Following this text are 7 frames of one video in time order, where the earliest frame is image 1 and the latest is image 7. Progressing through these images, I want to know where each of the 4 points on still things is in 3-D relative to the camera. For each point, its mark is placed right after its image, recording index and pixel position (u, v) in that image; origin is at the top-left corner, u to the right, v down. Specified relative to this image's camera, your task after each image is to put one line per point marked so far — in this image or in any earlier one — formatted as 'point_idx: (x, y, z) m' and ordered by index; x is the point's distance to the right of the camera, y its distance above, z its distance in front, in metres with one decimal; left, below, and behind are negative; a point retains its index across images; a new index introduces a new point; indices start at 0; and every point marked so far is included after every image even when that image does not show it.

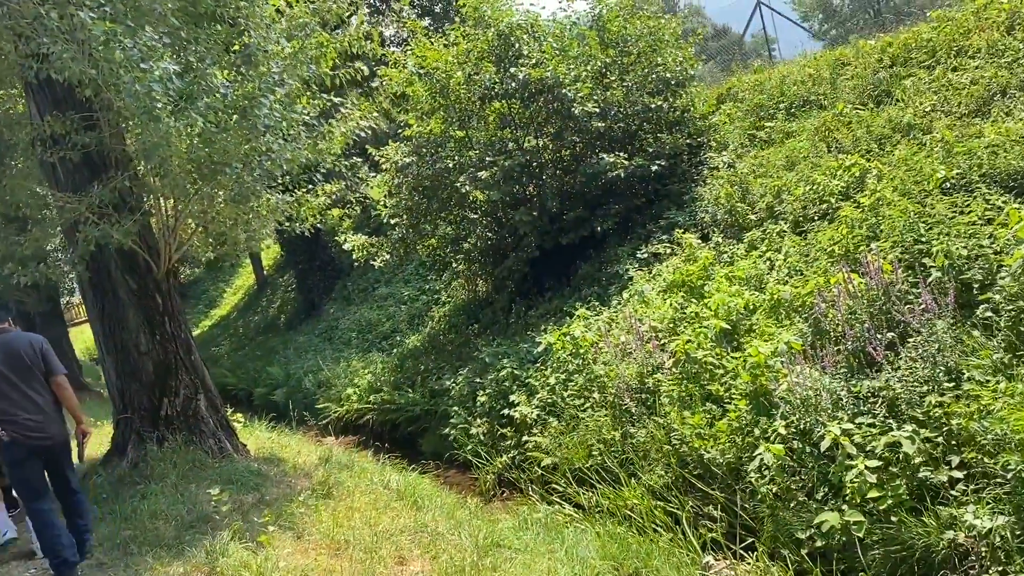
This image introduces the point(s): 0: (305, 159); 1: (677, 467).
0: (-1.8, +1.1, +7.5) m
1: (+1.1, -1.2, +5.8) m
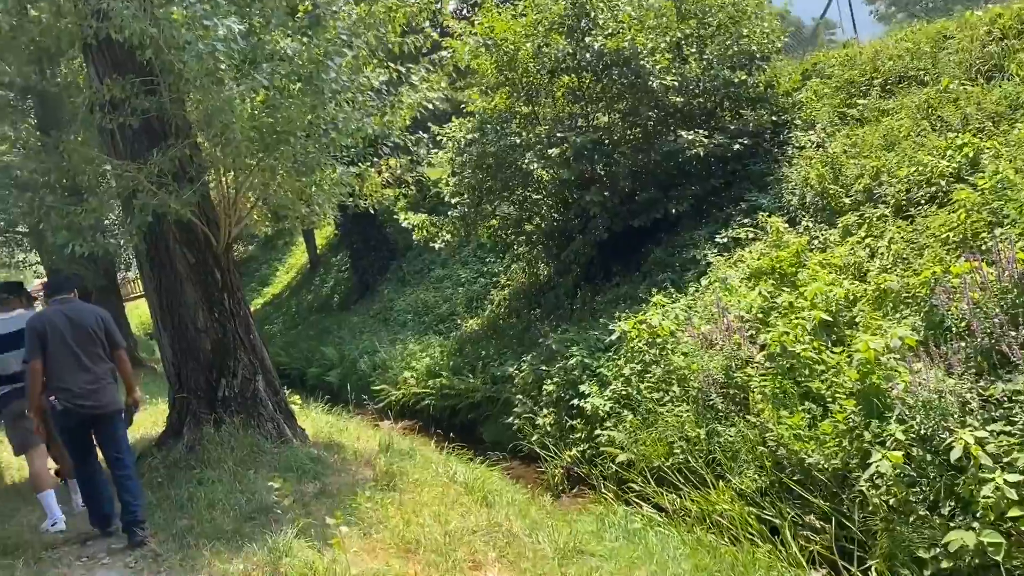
0: (-1.2, +1.3, +7.1) m
1: (+1.6, -1.1, +5.3) m
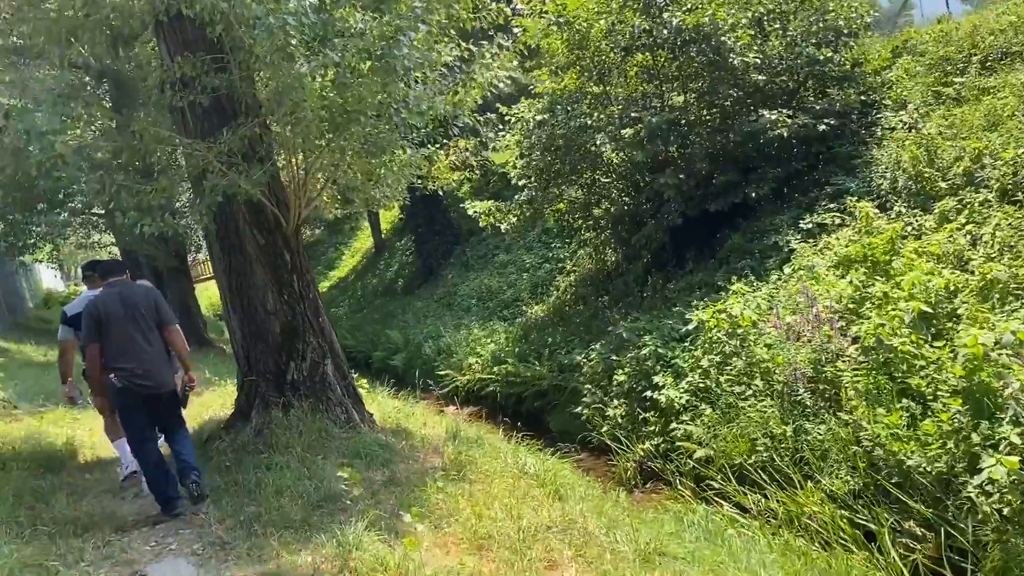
0: (-0.6, +1.4, +6.9) m
1: (+2.1, -1.1, +4.9) m
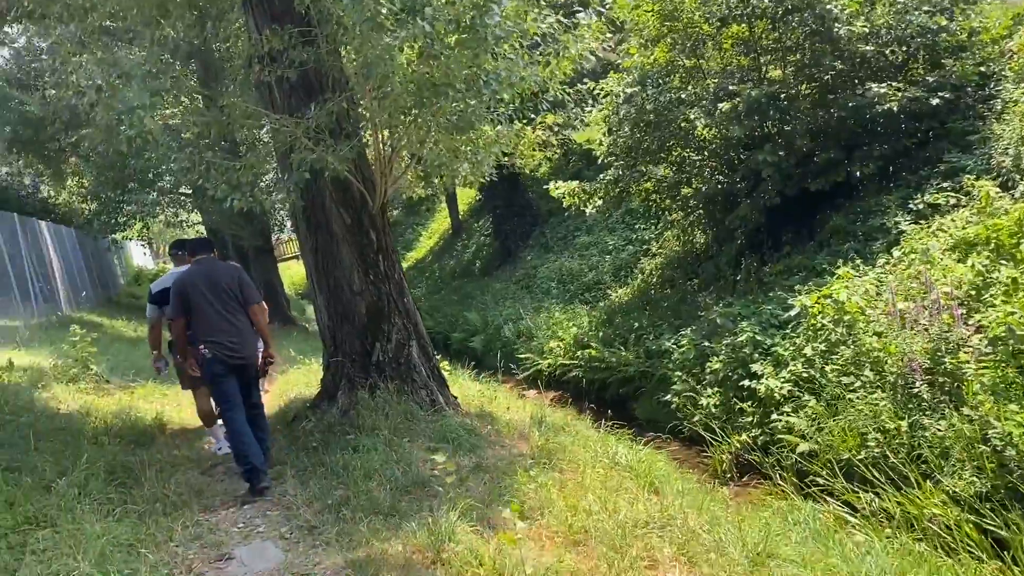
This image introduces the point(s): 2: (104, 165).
0: (+0.2, +1.6, +6.7) m
1: (+2.6, -1.0, +4.5) m
2: (-7.4, +2.2, +15.7) m
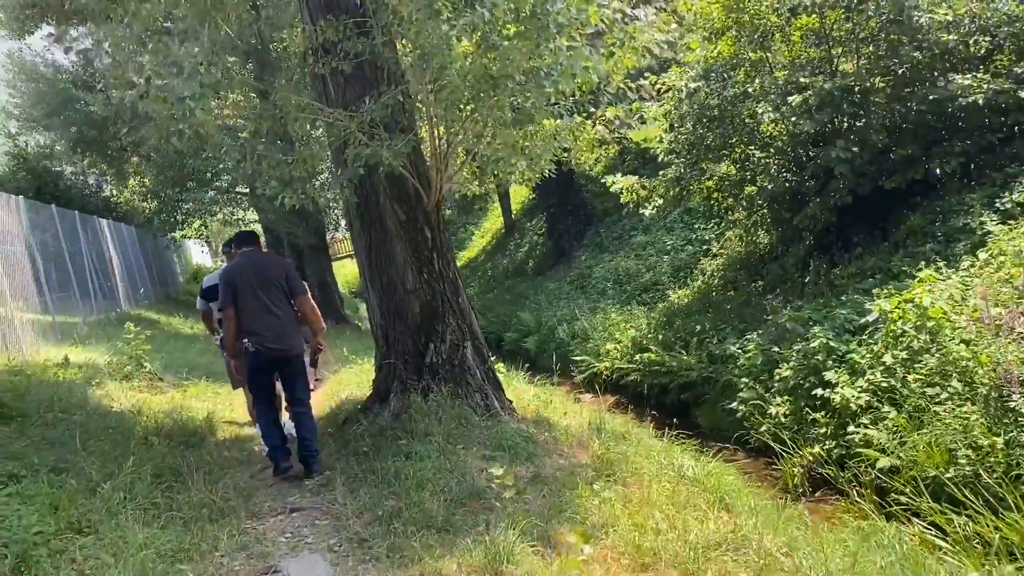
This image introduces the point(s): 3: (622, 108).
0: (+0.6, +1.6, +6.4) m
1: (+2.9, -1.0, +4.1) m
2: (-6.4, +2.3, +15.9) m
3: (+1.0, +1.7, +8.1) m
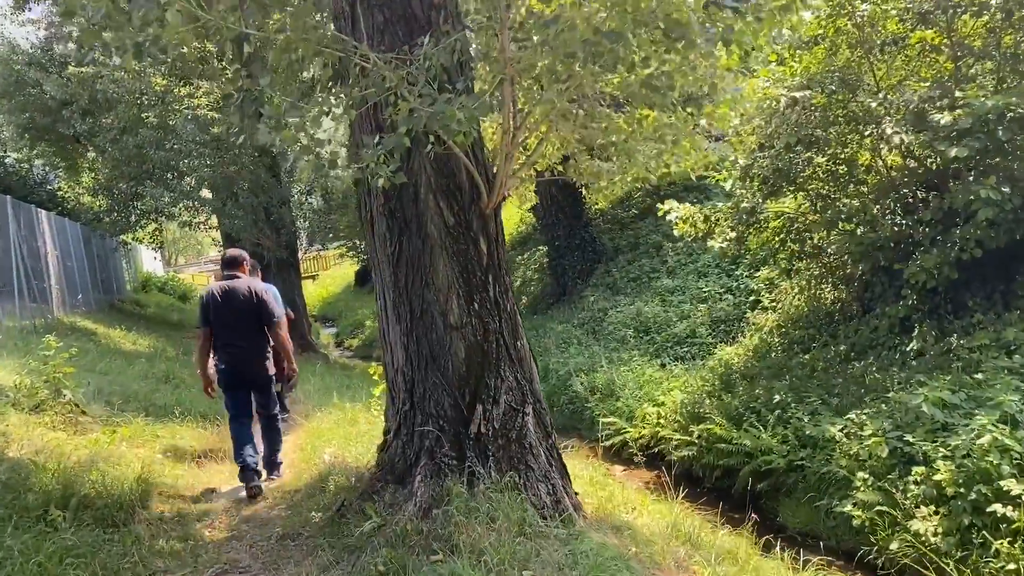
0: (+1.1, +1.3, +4.7) m
1: (+3.3, -1.4, +2.4) m
2: (-6.3, +2.2, +13.8) m
3: (+1.5, +1.3, +6.4) m
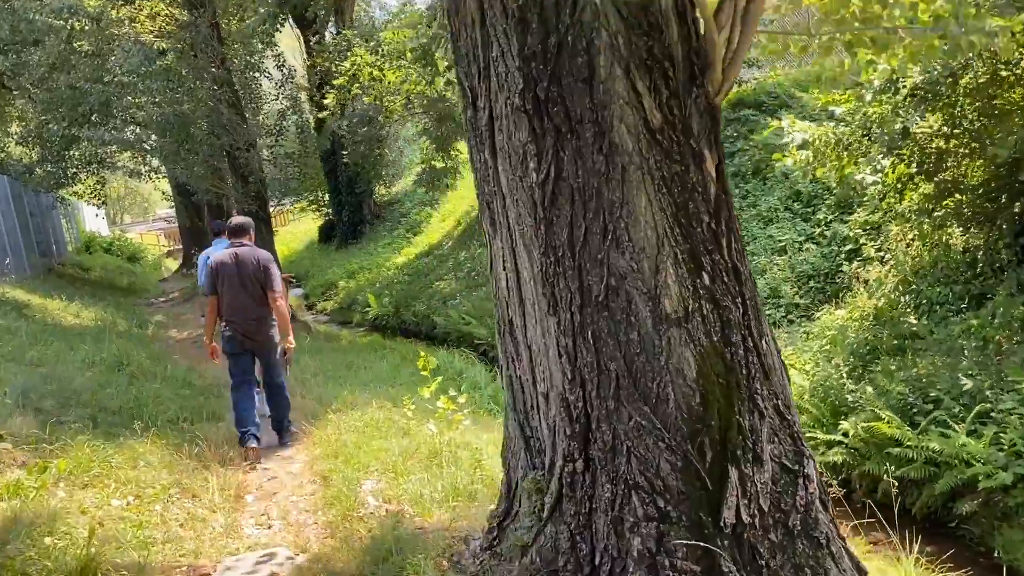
0: (+1.8, +1.5, +2.7) m
1: (+4.1, -1.3, +0.7) m
2: (-6.2, +2.7, +11.4) m
3: (+2.0, +1.6, +4.5) m
